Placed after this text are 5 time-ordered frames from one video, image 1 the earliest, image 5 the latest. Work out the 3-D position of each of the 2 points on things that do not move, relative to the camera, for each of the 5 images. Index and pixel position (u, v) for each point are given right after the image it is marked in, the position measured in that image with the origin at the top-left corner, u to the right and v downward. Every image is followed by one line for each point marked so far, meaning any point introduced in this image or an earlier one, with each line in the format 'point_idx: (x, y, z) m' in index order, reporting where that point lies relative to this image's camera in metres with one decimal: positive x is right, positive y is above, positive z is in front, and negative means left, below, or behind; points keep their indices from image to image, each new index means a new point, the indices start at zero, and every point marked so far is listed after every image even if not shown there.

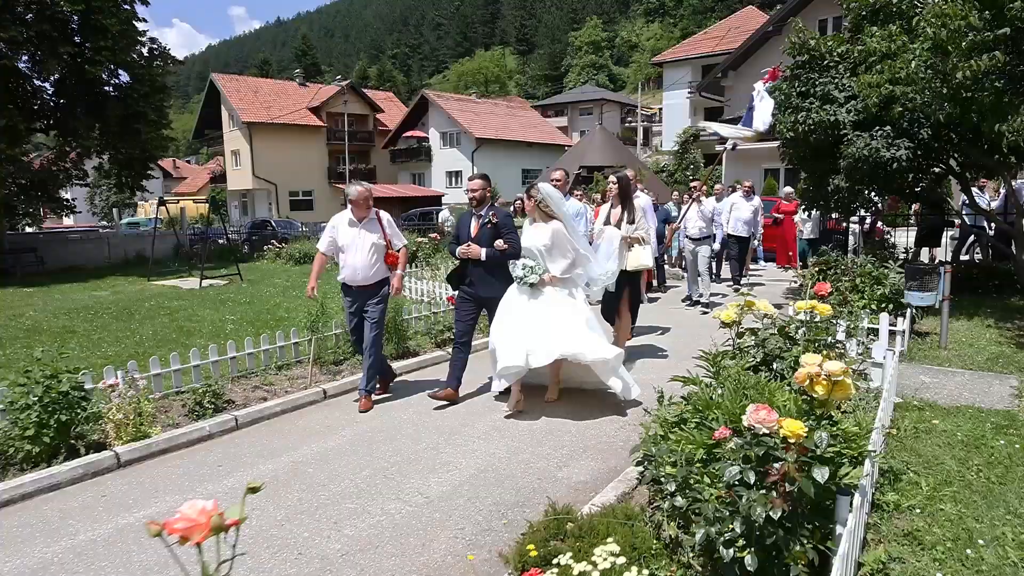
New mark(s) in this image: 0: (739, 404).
0: (+1.1, -0.5, +3.5) m
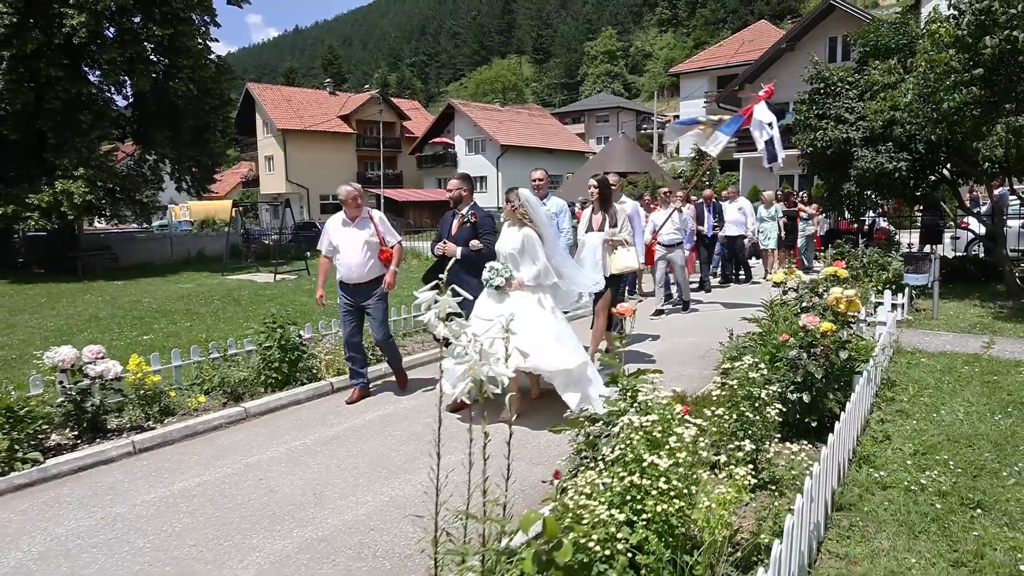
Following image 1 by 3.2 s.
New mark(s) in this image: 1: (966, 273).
0: (+2.2, -0.3, +5.6) m
1: (+8.7, +0.3, +13.2) m
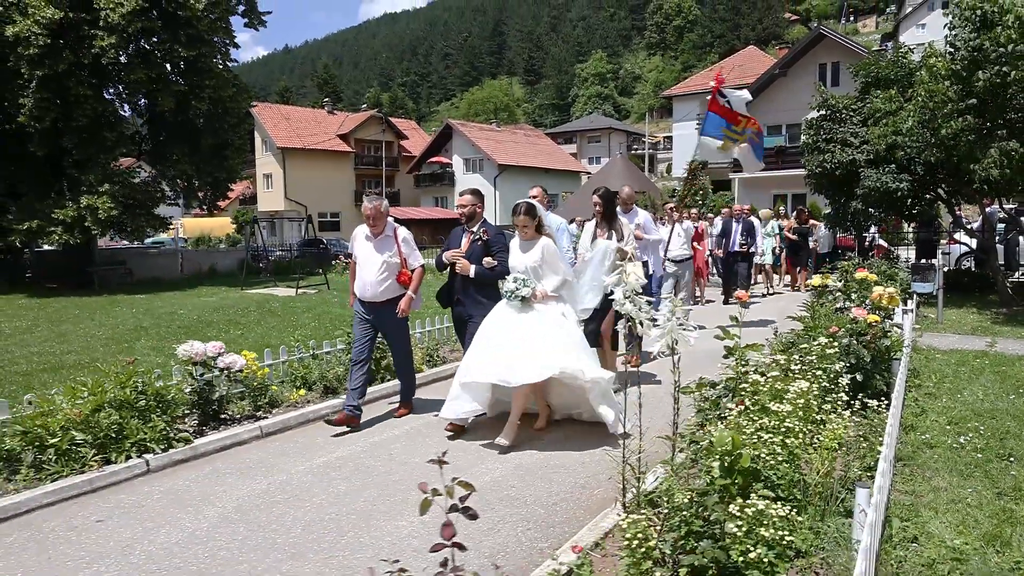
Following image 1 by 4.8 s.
0: (+3.0, -0.3, +6.5) m
1: (+9.3, +0.1, +14.2) m
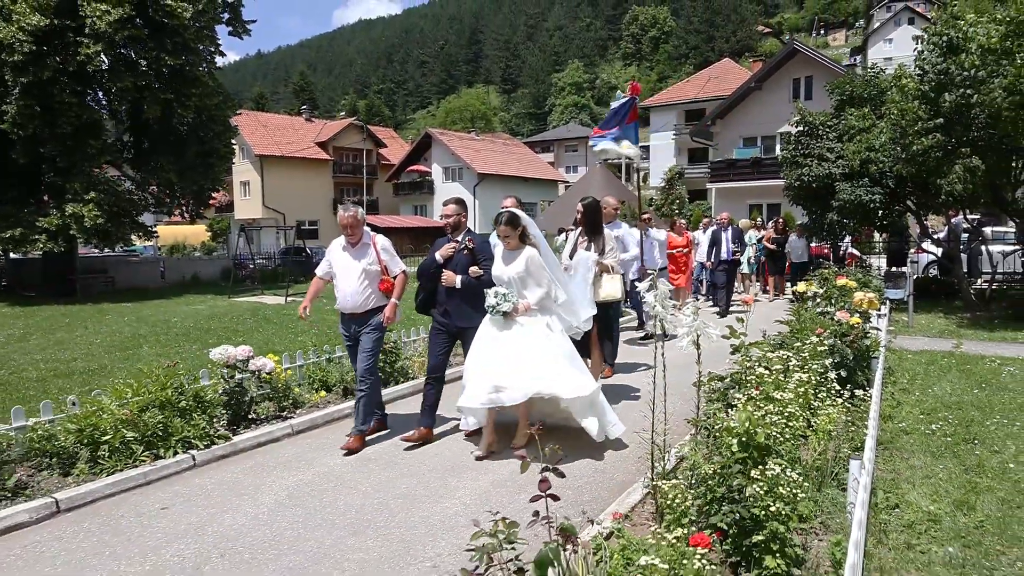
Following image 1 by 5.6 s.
0: (+3.2, -0.3, +7.2) m
1: (+9.2, 0.0, +15.1) m
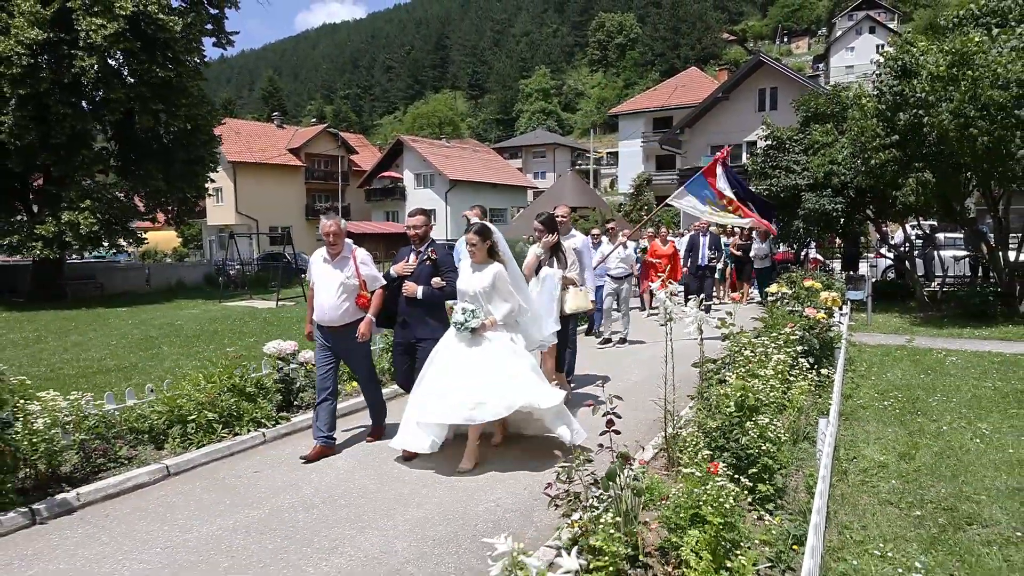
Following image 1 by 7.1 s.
0: (+3.4, -0.4, +8.4) m
1: (+9.0, -0.1, +16.6) m
